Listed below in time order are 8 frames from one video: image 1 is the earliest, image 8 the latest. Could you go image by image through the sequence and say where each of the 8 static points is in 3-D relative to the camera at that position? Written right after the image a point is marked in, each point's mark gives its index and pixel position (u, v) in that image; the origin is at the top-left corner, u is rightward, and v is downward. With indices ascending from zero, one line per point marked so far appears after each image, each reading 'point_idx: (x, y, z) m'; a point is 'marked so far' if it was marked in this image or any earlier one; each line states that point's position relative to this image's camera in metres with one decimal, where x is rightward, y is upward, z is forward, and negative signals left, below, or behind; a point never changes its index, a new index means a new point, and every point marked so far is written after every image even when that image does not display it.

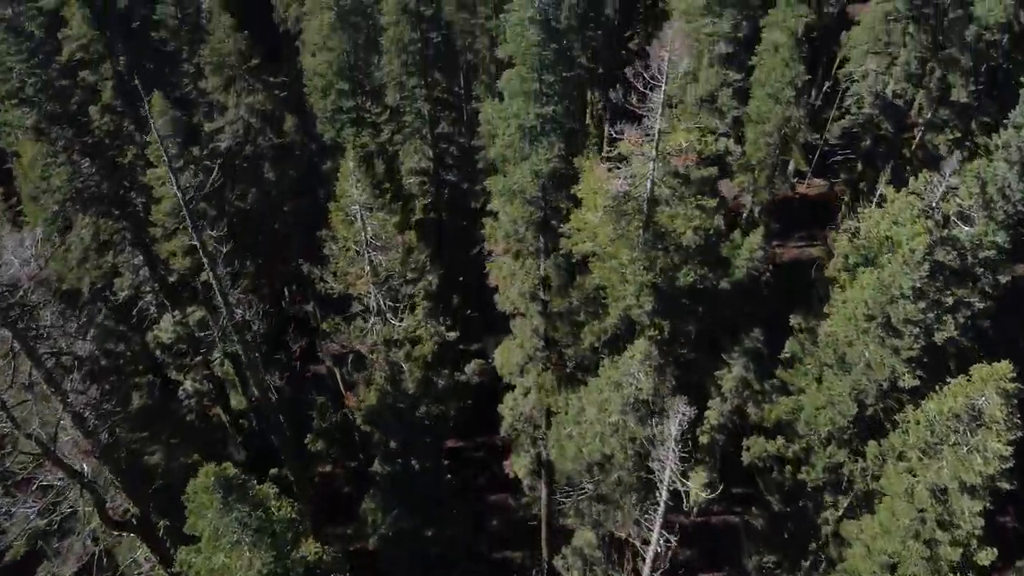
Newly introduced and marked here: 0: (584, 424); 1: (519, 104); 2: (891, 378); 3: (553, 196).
0: (+1.4, -2.7, +16.3) m
1: (+0.1, +3.8, +18.2) m
2: (+7.4, -1.9, +16.1) m
3: (+1.0, +2.0, +18.6) m
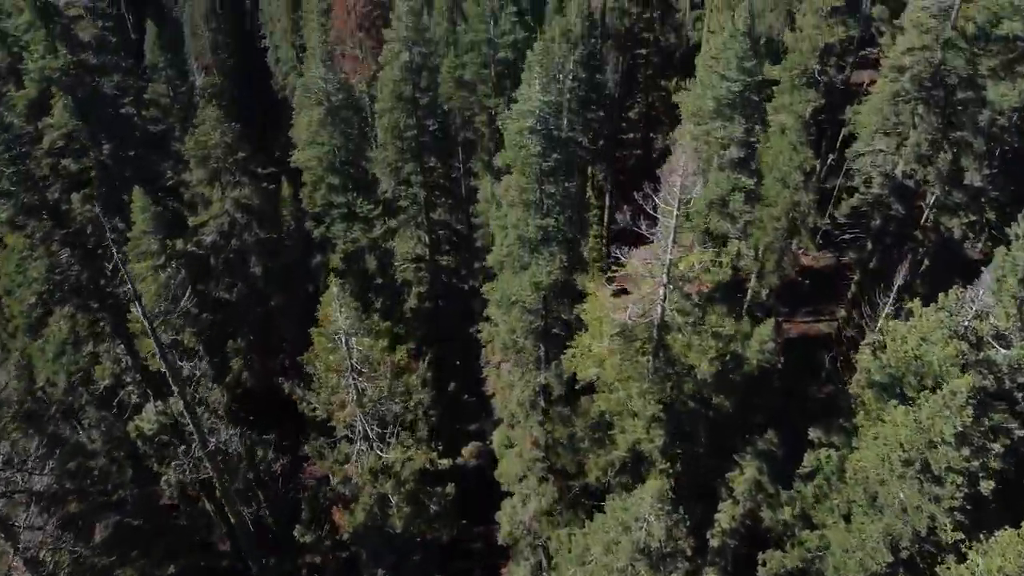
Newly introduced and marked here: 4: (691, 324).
0: (+1.4, -5.0, +14.9) m
1: (+0.1, +1.4, +17.1) m
2: (+7.4, -4.1, +14.7) m
3: (+0.9, -0.5, +17.4) m
4: (+3.1, -0.7, +14.2) m
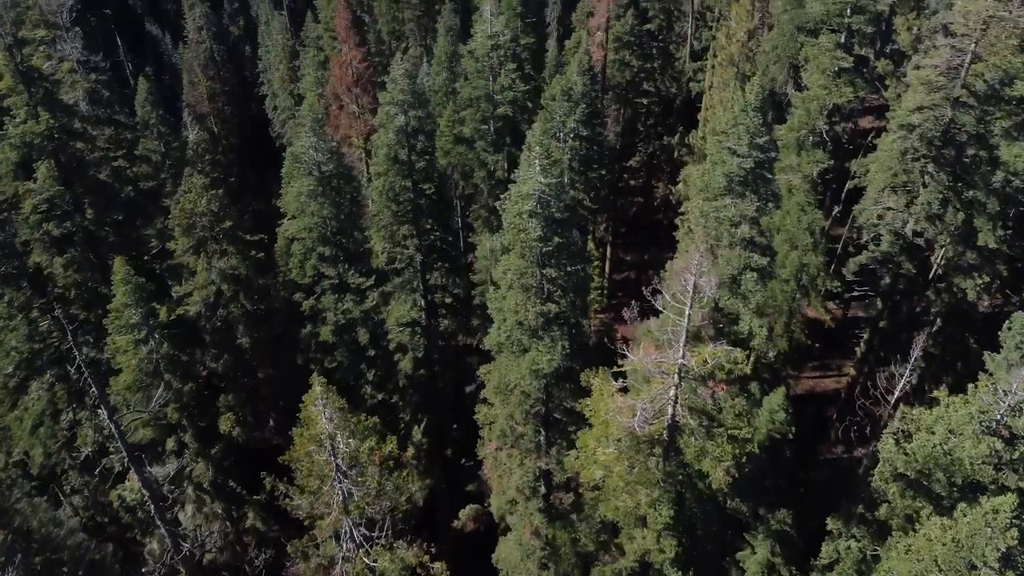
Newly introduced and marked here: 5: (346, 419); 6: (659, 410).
0: (+1.4, -6.5, +13.6) m
1: (+0.1, -0.2, +16.1) m
2: (+7.4, -5.7, +13.5) m
3: (+0.9, -2.1, +16.4) m
4: (+3.1, -2.2, +13.1) m
5: (-3.1, -2.3, +15.6) m
6: (+2.3, -1.8, +12.7) m
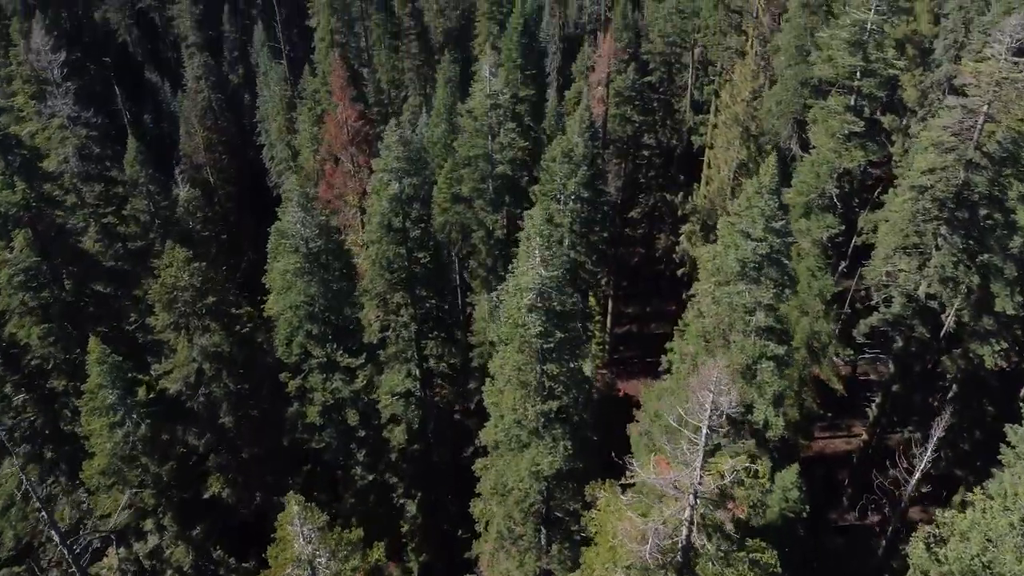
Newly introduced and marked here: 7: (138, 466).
0: (+1.3, -8.0, +12.2) m
1: (+0.1, -1.8, +15.0) m
2: (+7.3, -7.2, +12.1) m
3: (+0.9, -3.8, +15.2) m
4: (+3.0, -3.7, +11.9) m
5: (-3.2, -3.9, +14.4) m
6: (+2.2, -3.3, +11.5) m
7: (-8.8, -4.2, +19.5) m
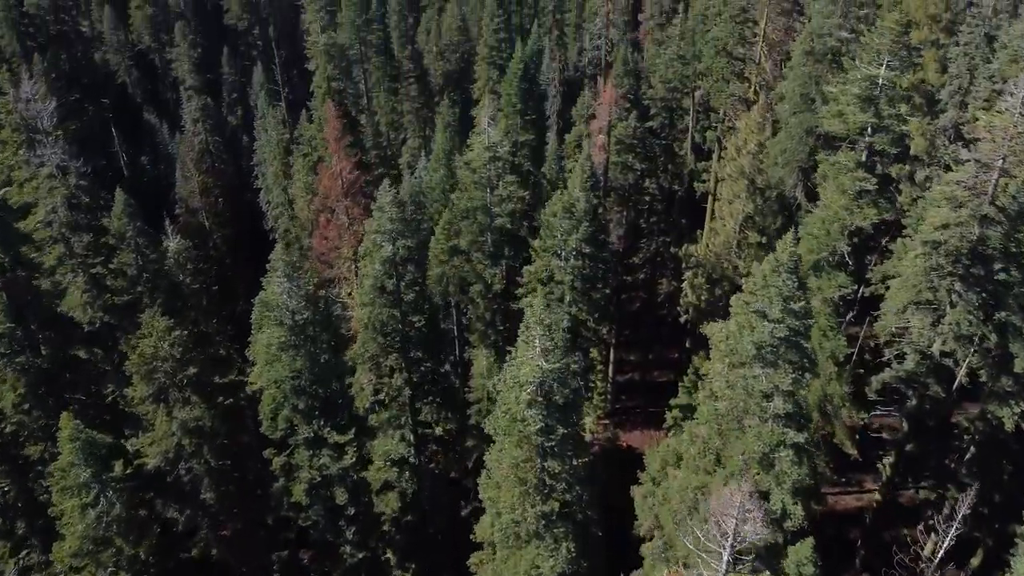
0: (+1.3, -9.3, +10.8) m
1: (0.0, -3.2, +13.9) m
2: (+7.3, -8.4, +10.8) m
3: (+0.8, -5.1, +14.0) m
4: (+3.0, -4.9, +10.7) m
5: (-3.2, -5.3, +13.2) m
6: (+2.2, -4.5, +10.3) m
7: (-8.9, -5.7, +18.3) m
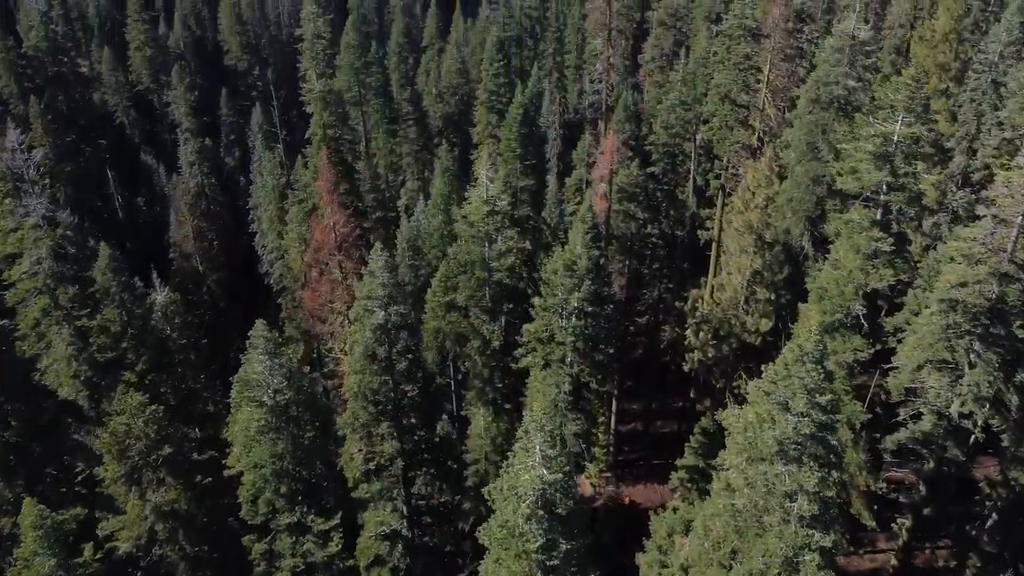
0: (+1.3, -10.5, +9.3) m
1: (0.0, -4.5, +12.6) m
2: (+7.2, -9.6, +9.3) m
3: (+0.8, -6.5, +12.6) m
4: (+3.0, -6.1, +9.4) m
5: (-3.2, -6.6, +11.8) m
6: (+2.2, -5.7, +9.0) m
7: (-8.9, -7.2, +16.9) m
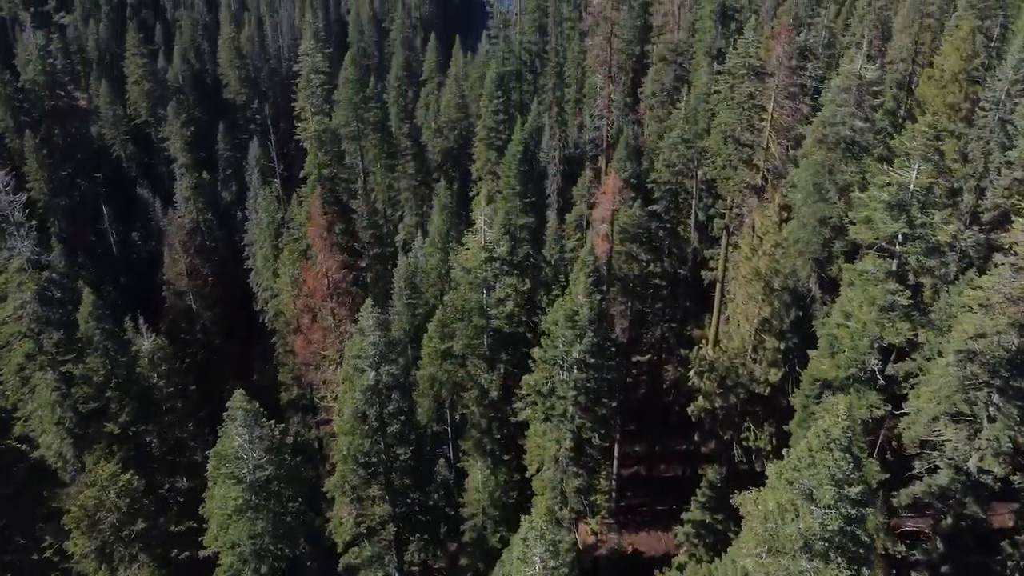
0: (+1.2, -11.4, +8.0) m
1: (0.0, -5.6, +11.5) m
2: (+7.2, -10.5, +7.9) m
3: (+0.8, -7.5, +11.4) m
4: (+2.9, -7.1, +8.2) m
5: (-3.3, -7.6, +10.6) m
6: (+2.2, -6.6, +7.8) m
7: (-8.9, -8.4, +15.6) m
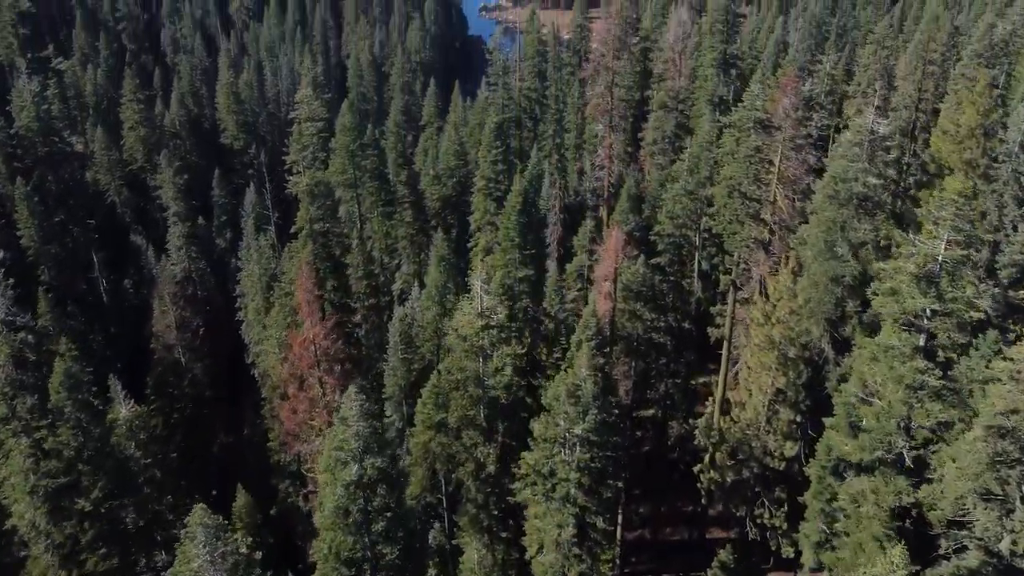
0: (+1.2, -12.6, +5.9) m
1: (-0.1, -6.9, +9.7) m
2: (+7.2, -11.7, +5.9) m
3: (+0.7, -8.9, +9.5) m
4: (+2.9, -8.3, +6.3) m
5: (-3.3, -8.9, +8.7) m
6: (+2.1, -7.8, +6.0) m
7: (-9.0, -10.0, +13.7) m
